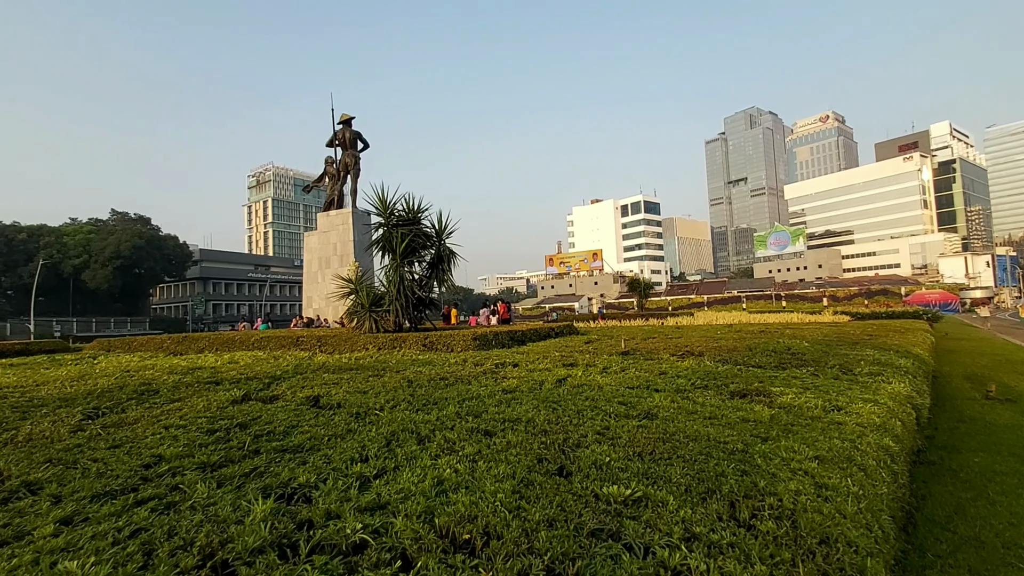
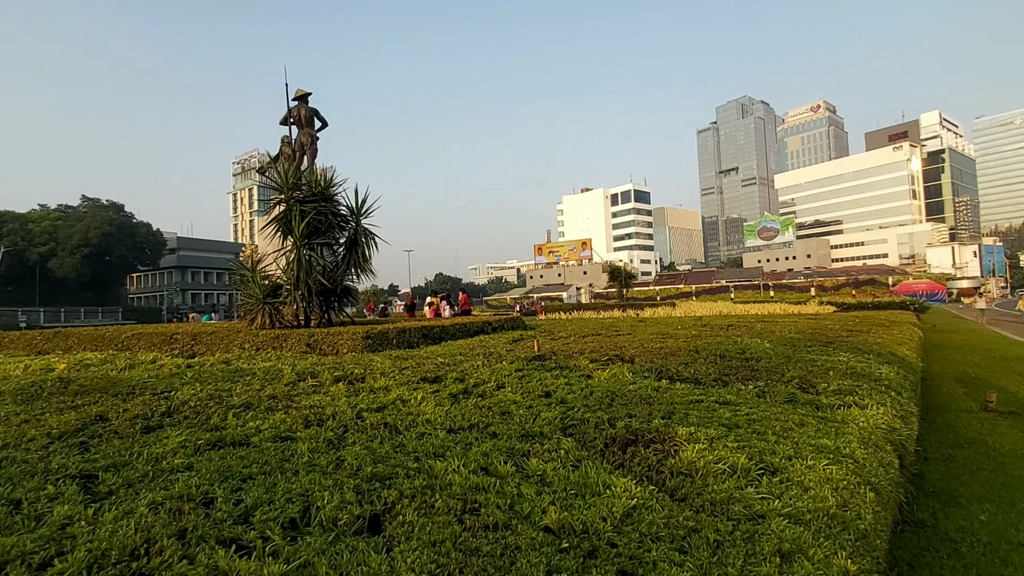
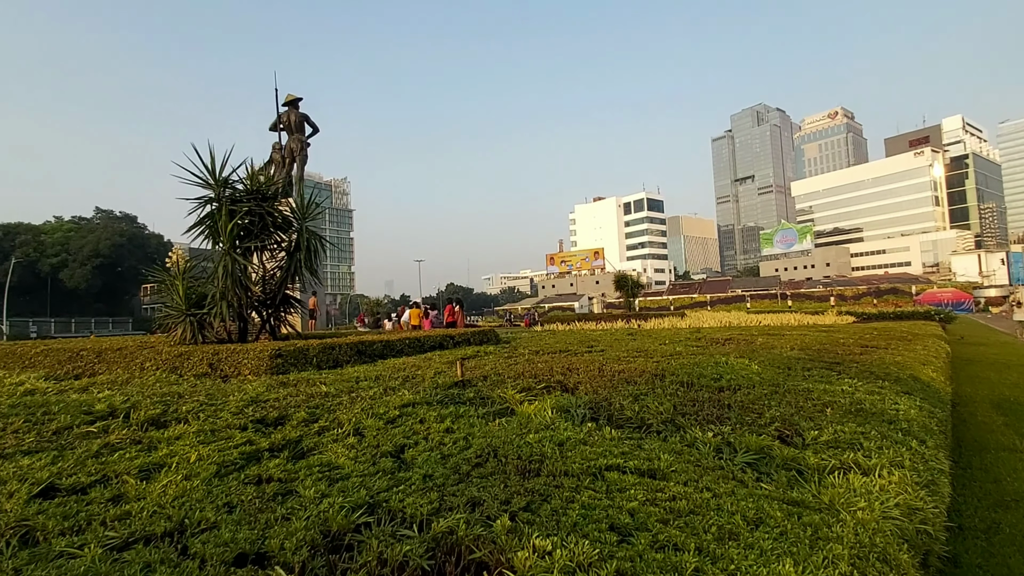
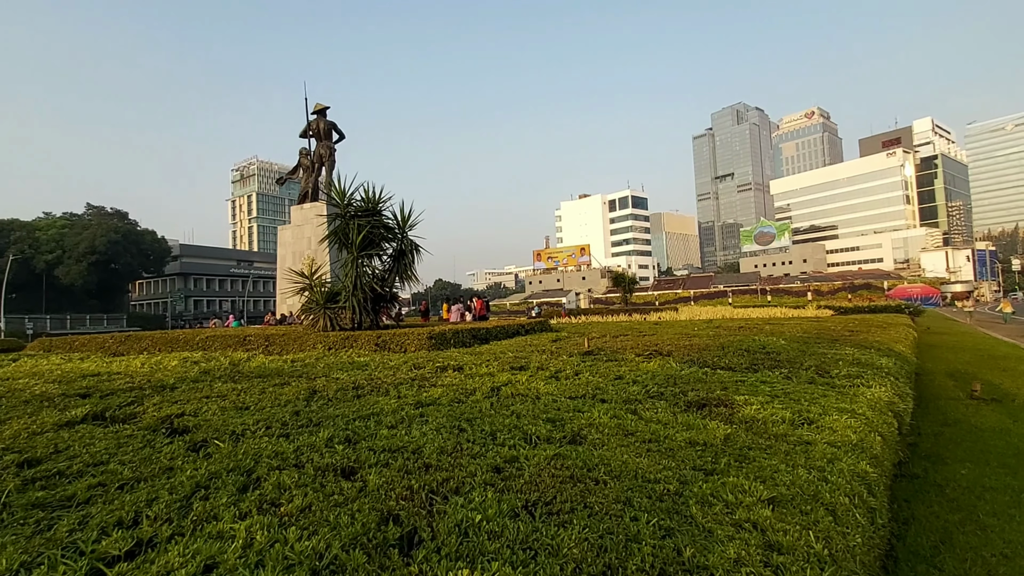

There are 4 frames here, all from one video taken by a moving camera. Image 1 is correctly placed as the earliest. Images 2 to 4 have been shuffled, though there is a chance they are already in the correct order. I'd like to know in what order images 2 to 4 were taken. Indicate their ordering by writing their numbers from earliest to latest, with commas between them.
4, 2, 3
